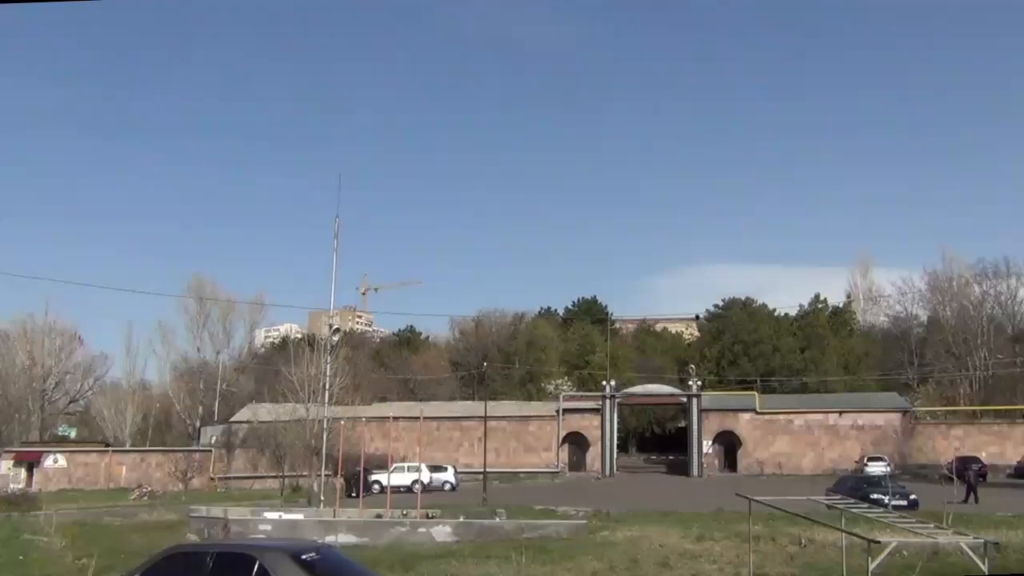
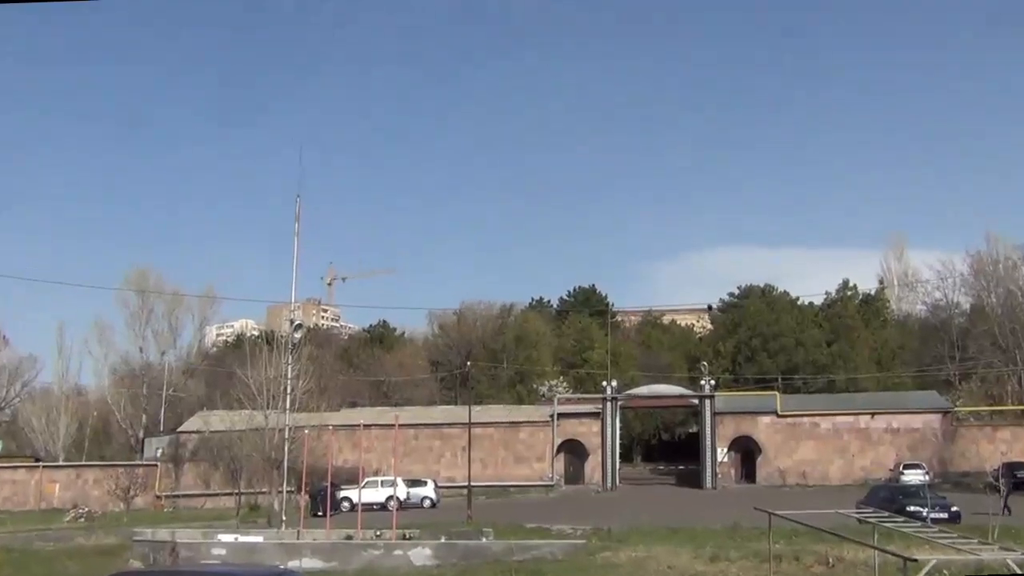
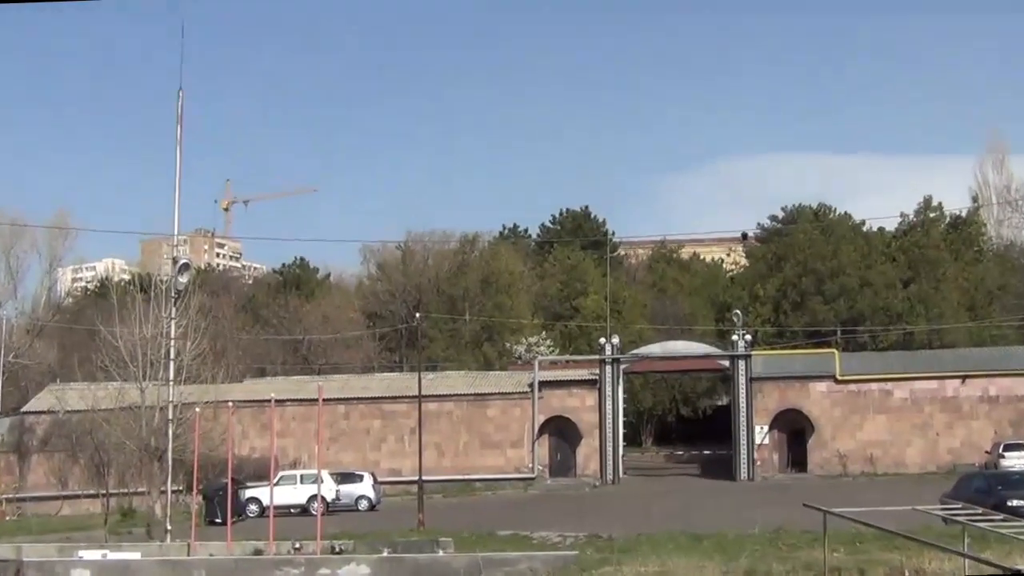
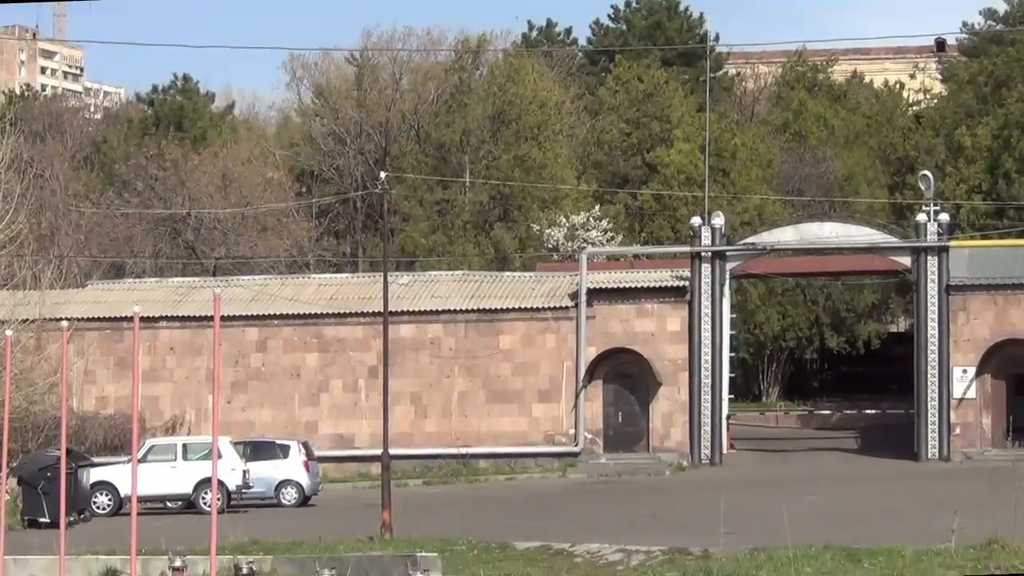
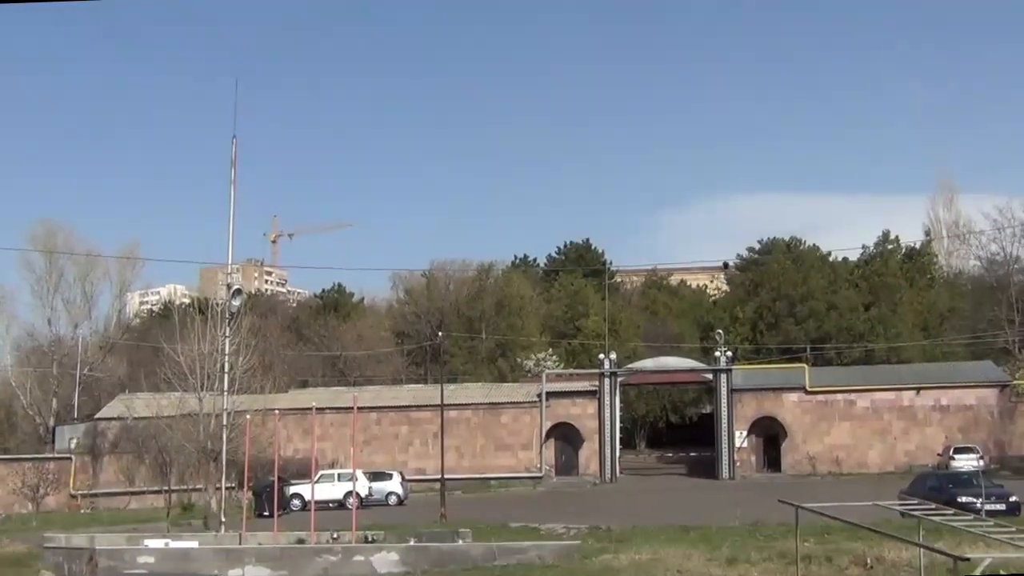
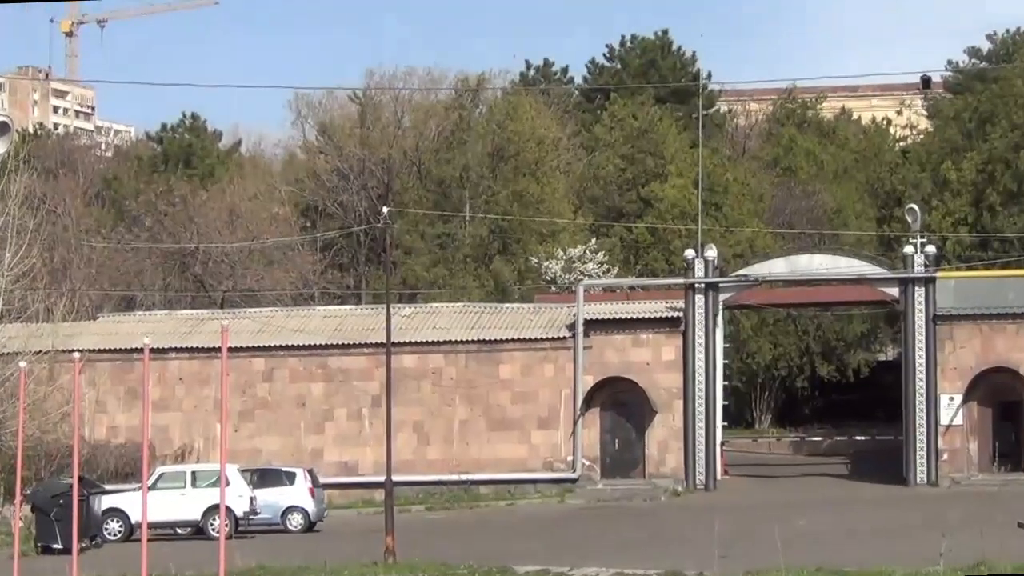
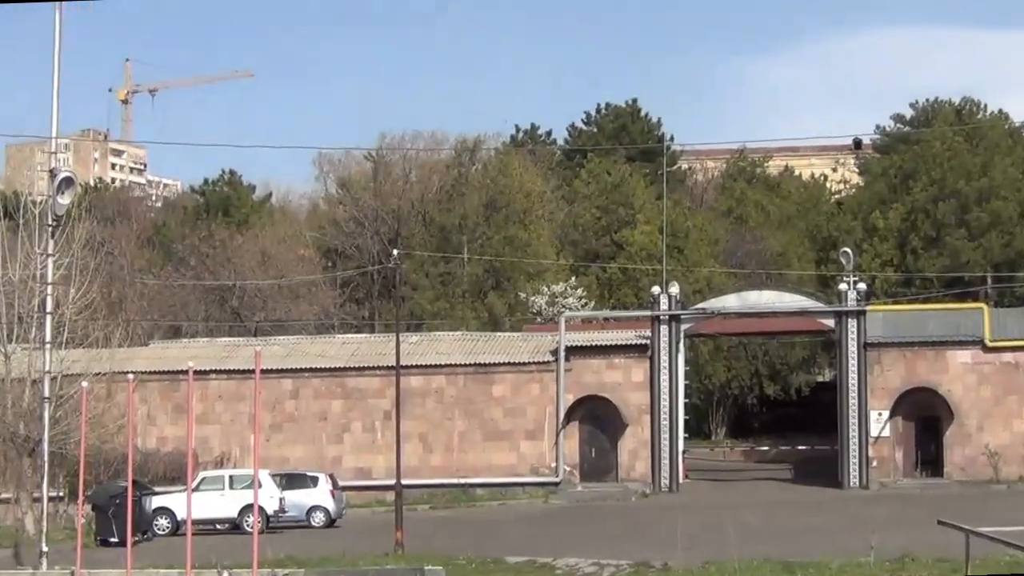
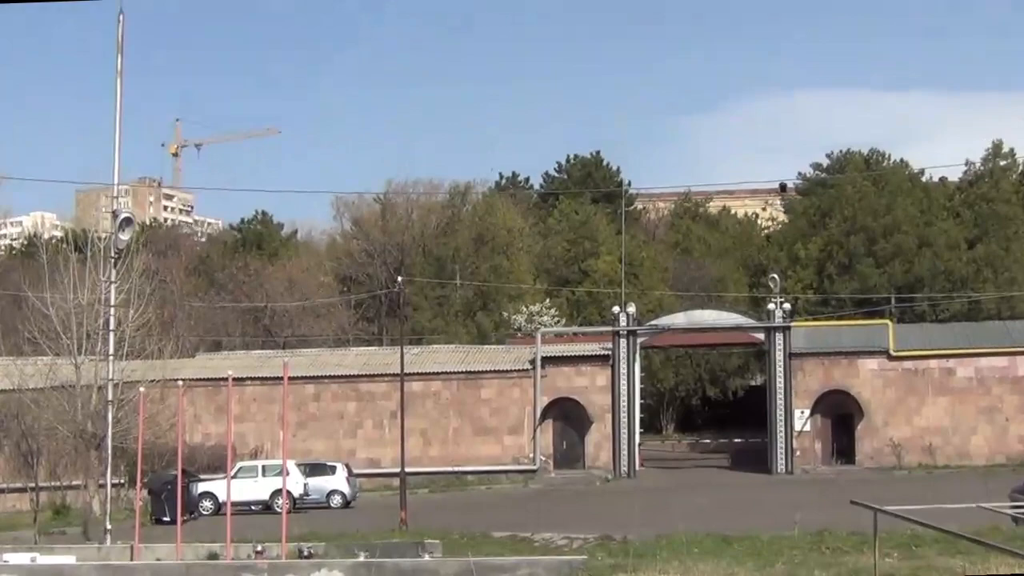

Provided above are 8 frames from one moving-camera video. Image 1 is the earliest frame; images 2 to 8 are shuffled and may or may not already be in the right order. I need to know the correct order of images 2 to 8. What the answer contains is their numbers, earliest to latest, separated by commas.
2, 5, 3, 8, 7, 6, 4
